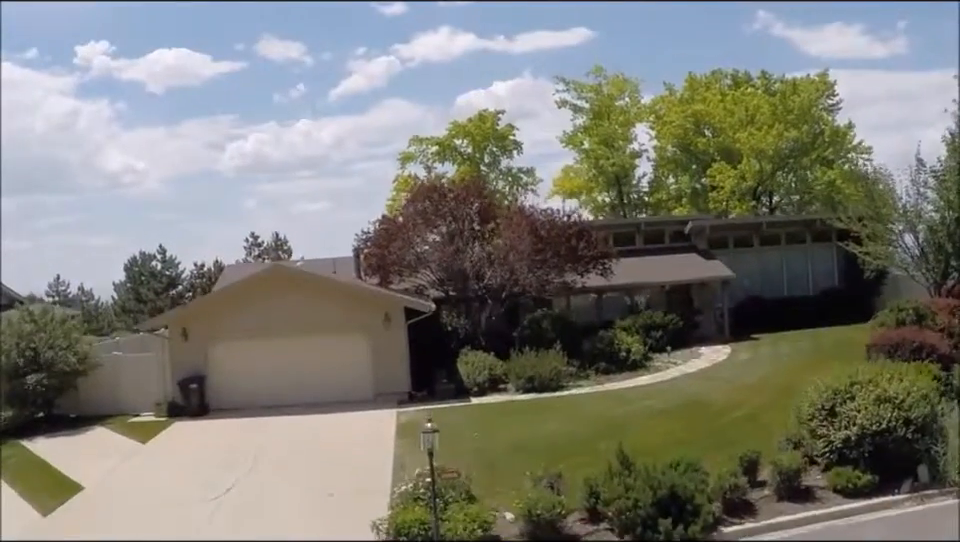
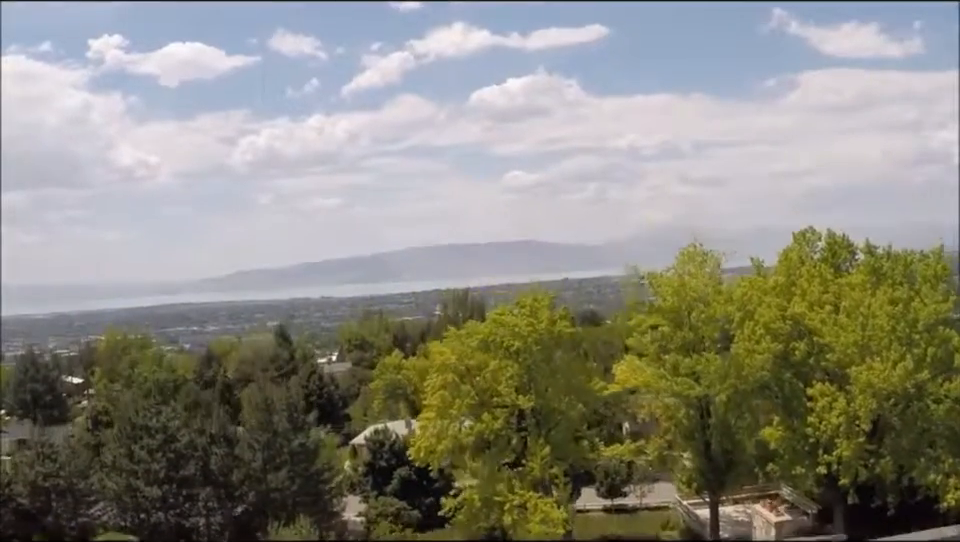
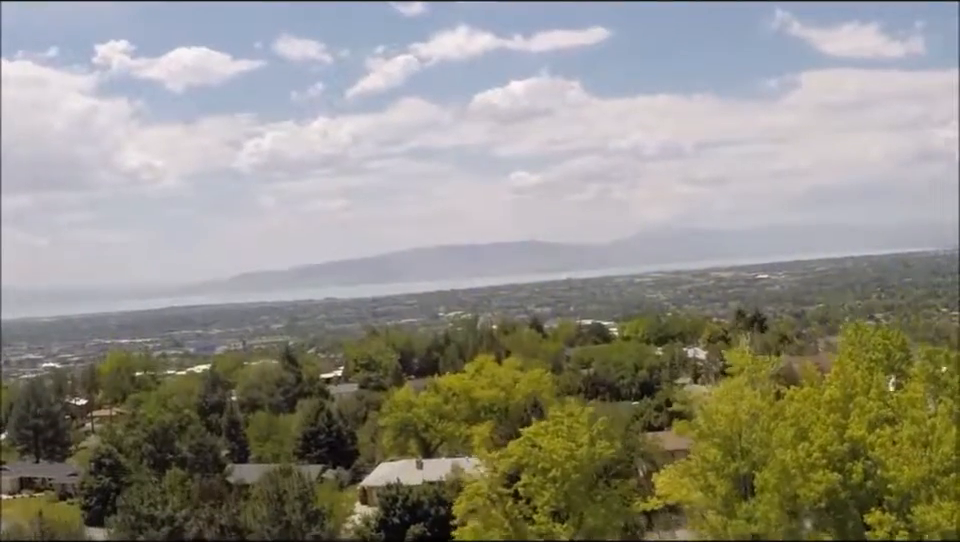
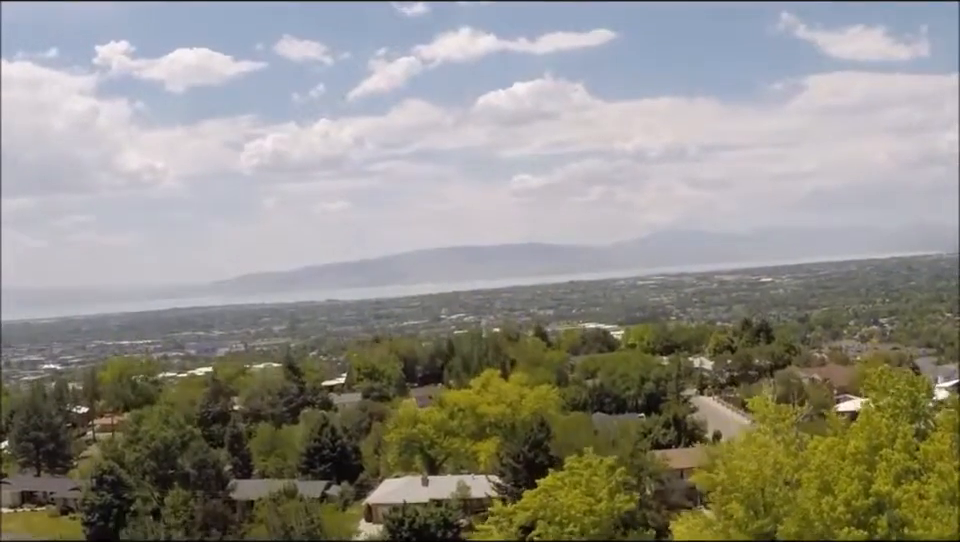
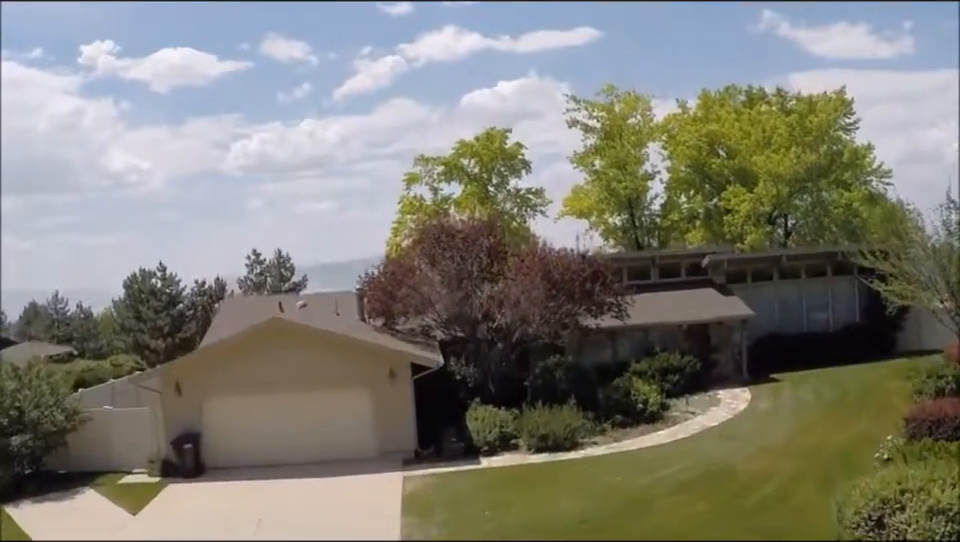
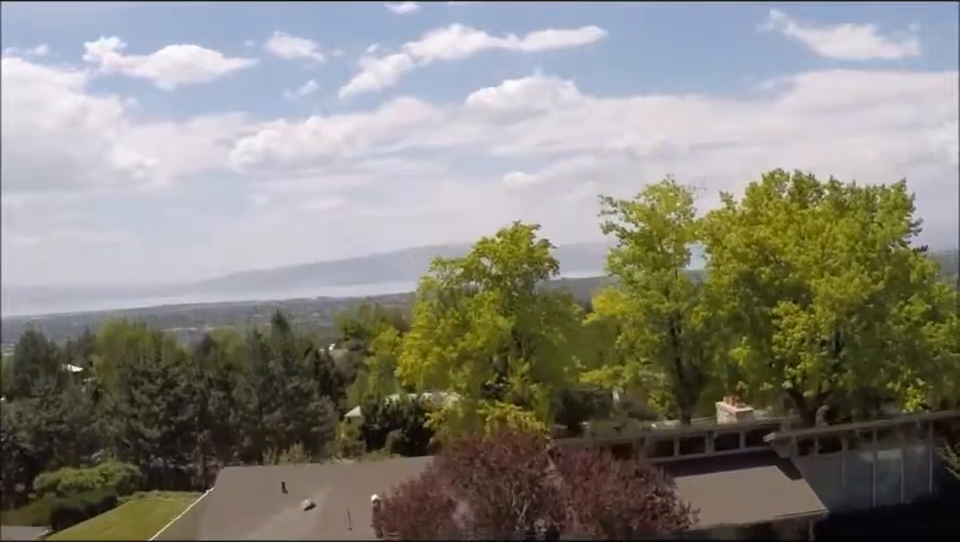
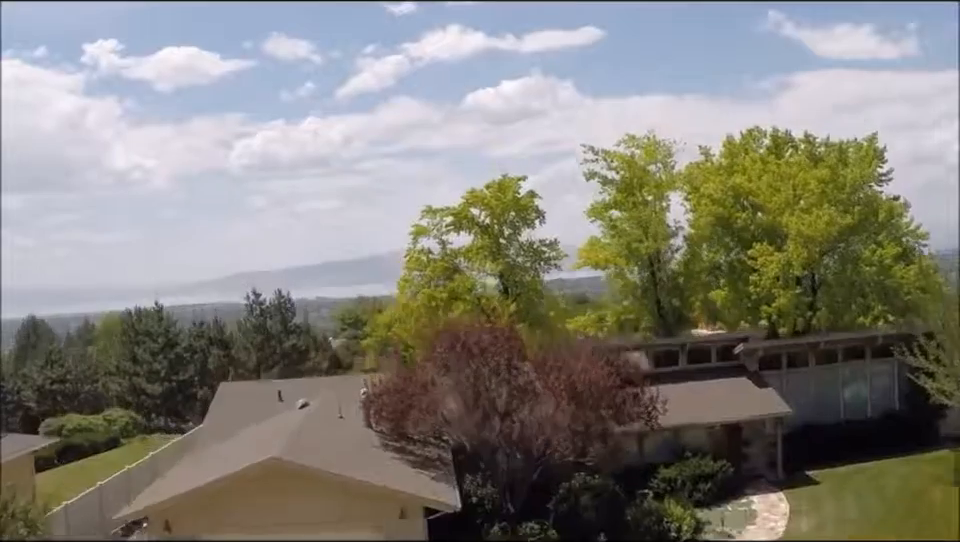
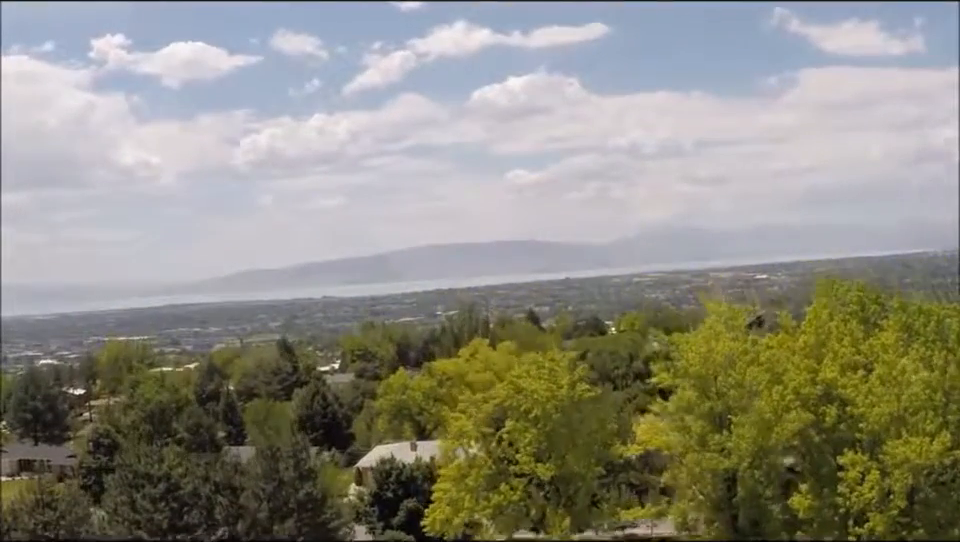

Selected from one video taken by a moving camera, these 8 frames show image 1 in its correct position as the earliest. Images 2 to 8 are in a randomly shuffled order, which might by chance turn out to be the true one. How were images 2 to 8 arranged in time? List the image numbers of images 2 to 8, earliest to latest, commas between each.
5, 7, 6, 2, 8, 3, 4
